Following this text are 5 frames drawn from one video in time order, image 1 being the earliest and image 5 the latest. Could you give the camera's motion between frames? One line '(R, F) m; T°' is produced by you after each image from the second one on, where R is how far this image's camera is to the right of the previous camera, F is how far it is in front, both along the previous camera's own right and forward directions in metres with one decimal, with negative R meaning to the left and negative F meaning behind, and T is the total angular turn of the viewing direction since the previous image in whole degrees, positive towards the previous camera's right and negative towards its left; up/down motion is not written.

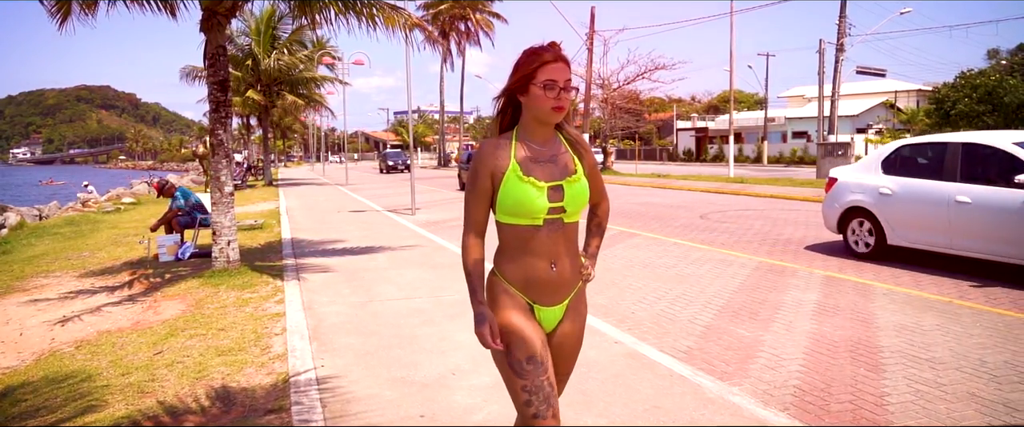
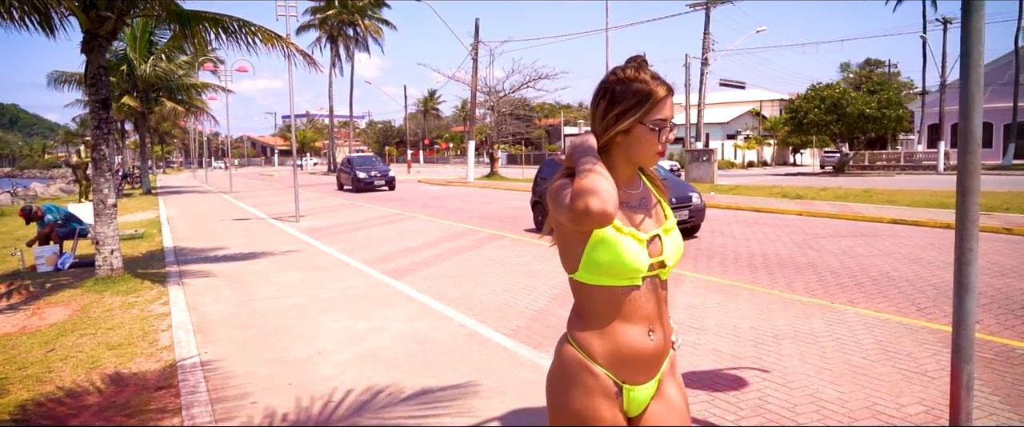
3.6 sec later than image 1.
(+0.3, -1.2) m; +8°
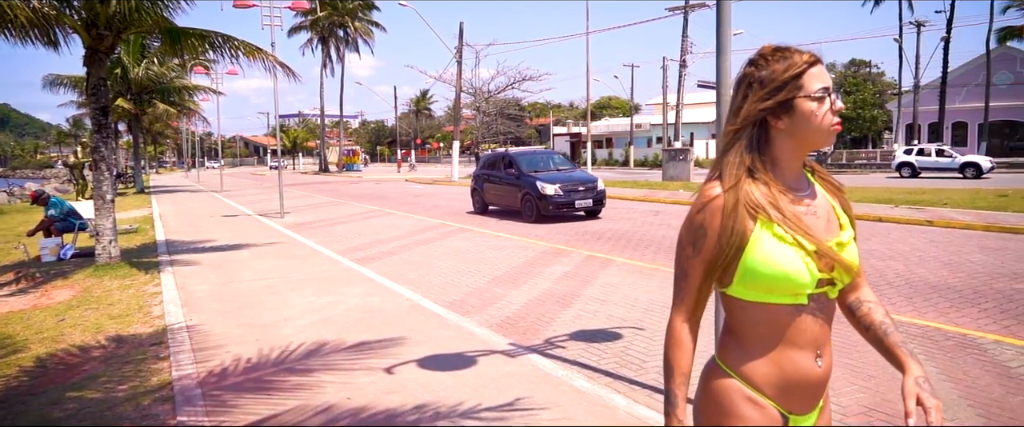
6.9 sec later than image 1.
(+0.6, -1.2) m; 0°
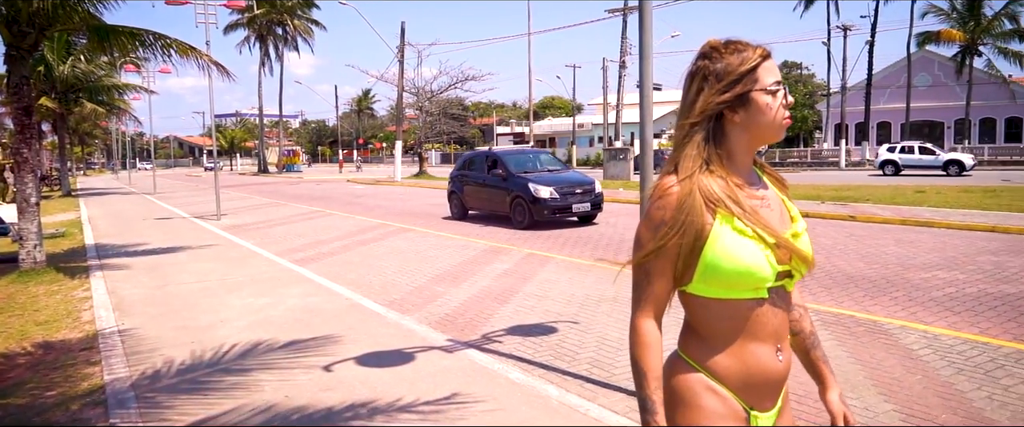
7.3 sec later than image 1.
(+0.1, -0.1) m; +4°
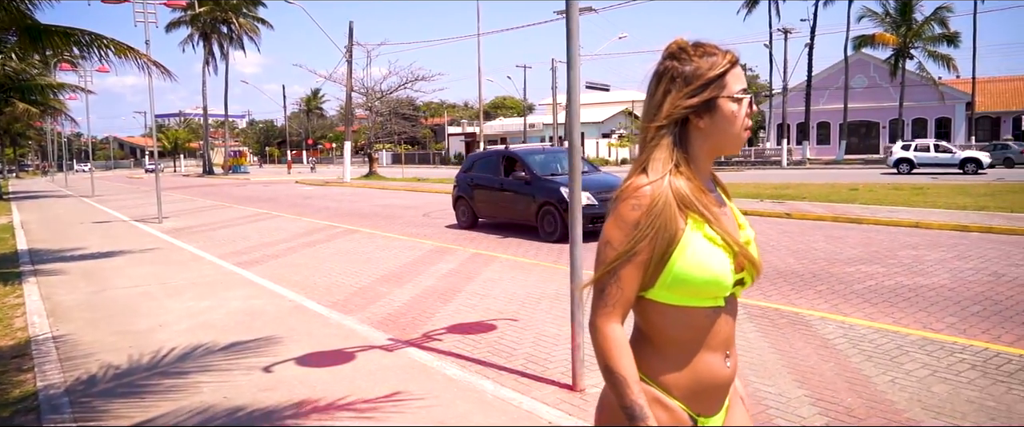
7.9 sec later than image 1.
(+0.1, -0.2) m; +4°
